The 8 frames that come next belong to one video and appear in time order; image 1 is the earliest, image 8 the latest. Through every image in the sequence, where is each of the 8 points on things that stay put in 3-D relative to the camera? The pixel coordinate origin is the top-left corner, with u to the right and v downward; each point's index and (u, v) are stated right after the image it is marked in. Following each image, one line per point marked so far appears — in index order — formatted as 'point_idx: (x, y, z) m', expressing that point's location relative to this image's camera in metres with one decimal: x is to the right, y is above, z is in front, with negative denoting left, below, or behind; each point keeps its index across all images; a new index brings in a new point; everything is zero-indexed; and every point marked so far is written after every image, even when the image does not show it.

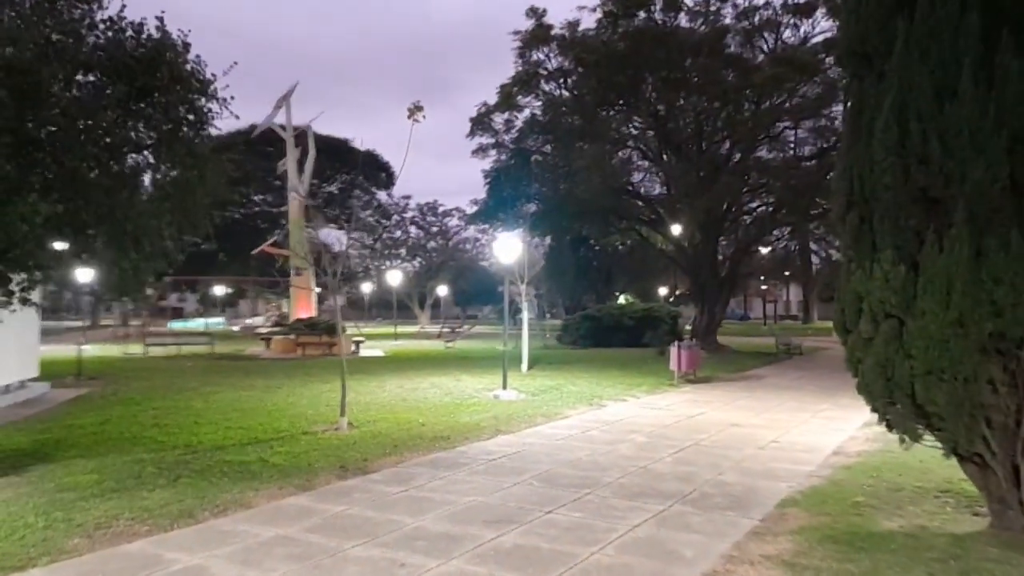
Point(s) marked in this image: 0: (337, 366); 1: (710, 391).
0: (-4.3, -1.9, +19.6) m
1: (+3.9, -2.0, +15.6) m
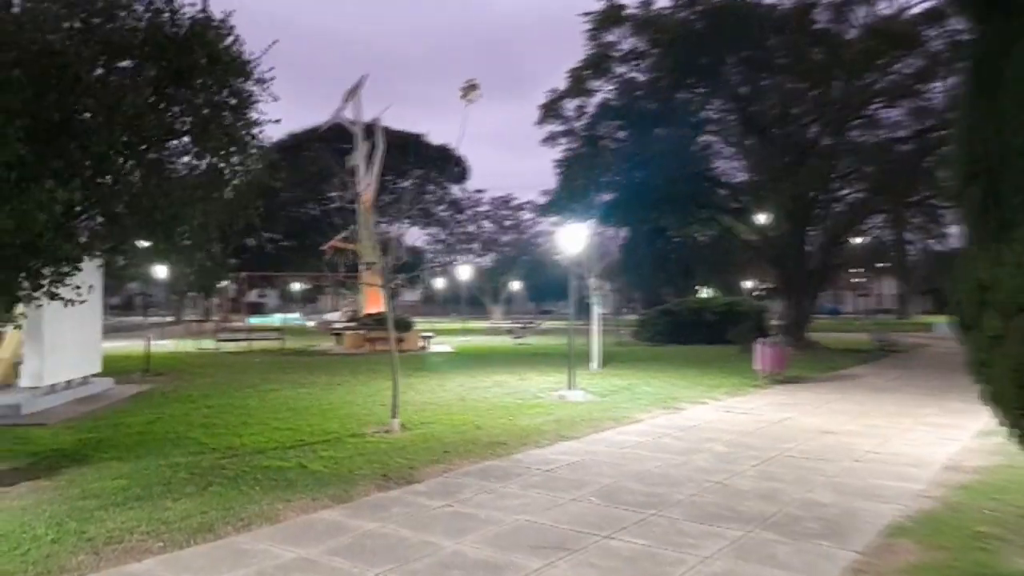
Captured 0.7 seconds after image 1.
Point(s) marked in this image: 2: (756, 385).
0: (-2.6, -1.8, +19.1) m
1: (+5.1, -1.9, +14.3) m
2: (+4.7, -1.9, +15.4) m
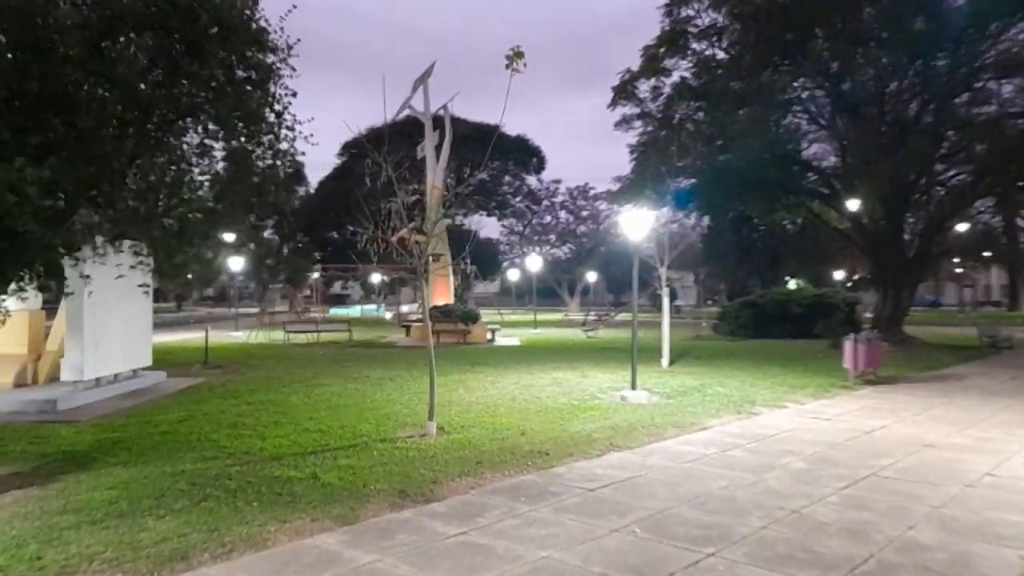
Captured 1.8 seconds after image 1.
0: (-1.1, -1.6, +18.3) m
1: (+6.1, -1.7, +12.7) m
2: (+5.8, -1.7, +13.8) m
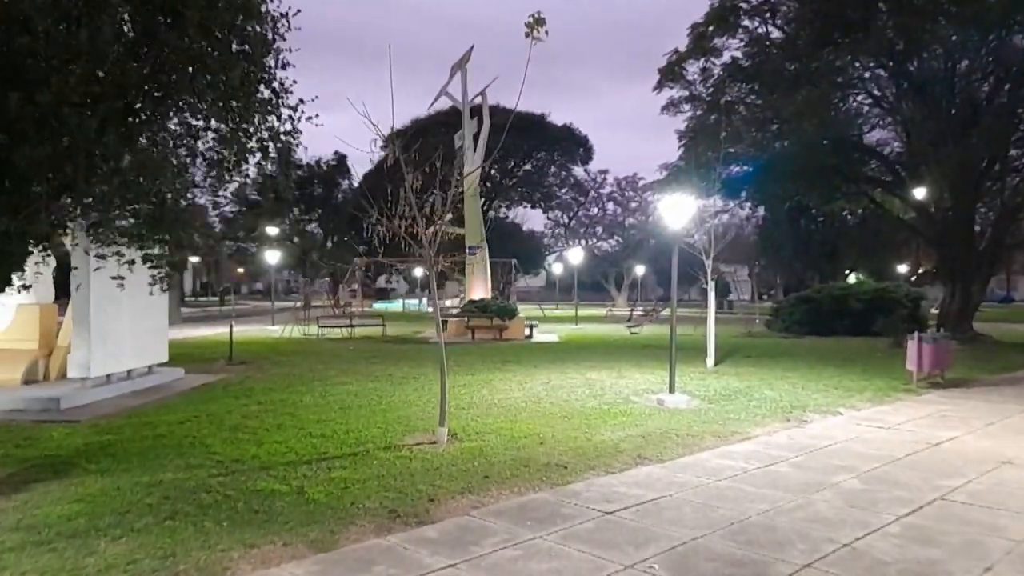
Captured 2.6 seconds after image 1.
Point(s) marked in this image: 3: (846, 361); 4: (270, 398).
0: (-0.3, -1.4, +17.6) m
1: (+6.5, -1.6, +11.5) m
2: (+6.2, -1.6, +12.6) m
3: (+7.2, -1.6, +17.2) m
4: (-3.5, -1.6, +11.4) m
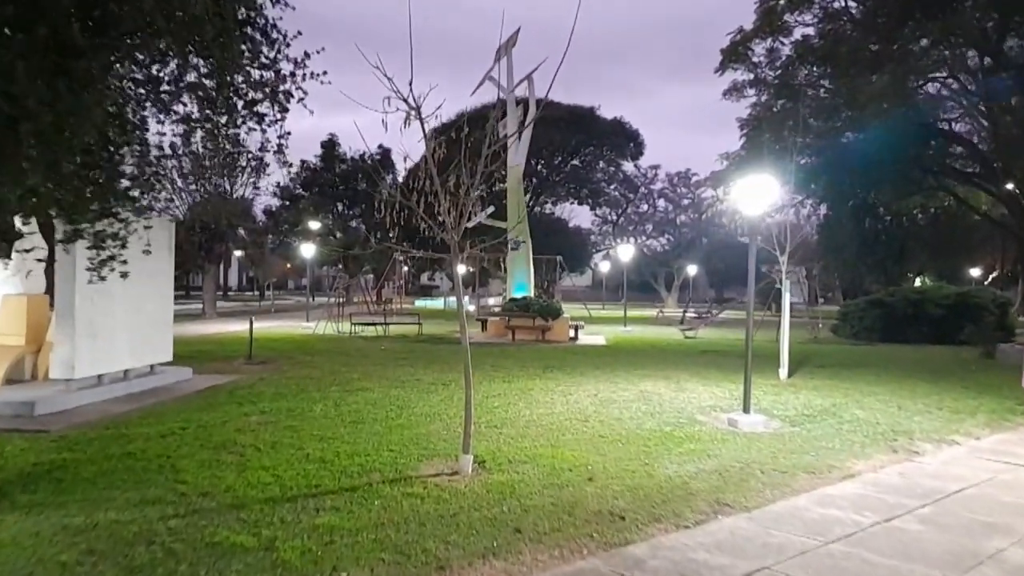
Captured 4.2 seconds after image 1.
0: (+0.5, -1.4, +15.9) m
1: (+7.0, -1.7, +9.5) m
2: (+6.8, -1.7, +10.6) m
3: (+8.0, -1.6, +15.2) m
4: (-2.9, -1.5, +10.0) m
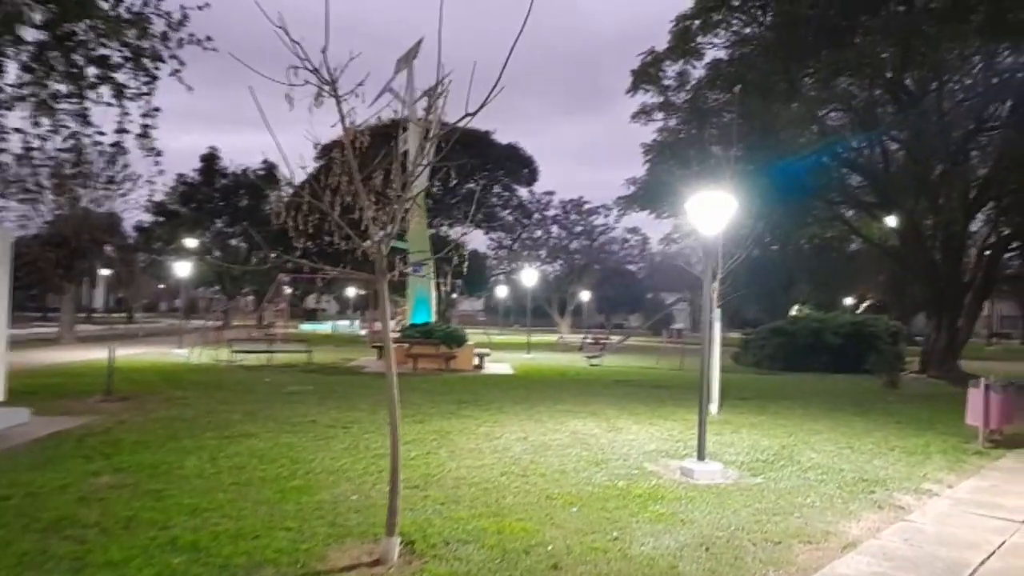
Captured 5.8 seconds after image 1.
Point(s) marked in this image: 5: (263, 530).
0: (-1.2, -1.9, +14.4) m
1: (+6.2, -2.0, +8.9) m
2: (+5.8, -2.1, +10.0) m
3: (+6.3, -2.2, +14.7) m
4: (-3.8, -1.7, +8.0) m
5: (-1.7, -1.7, +5.5) m
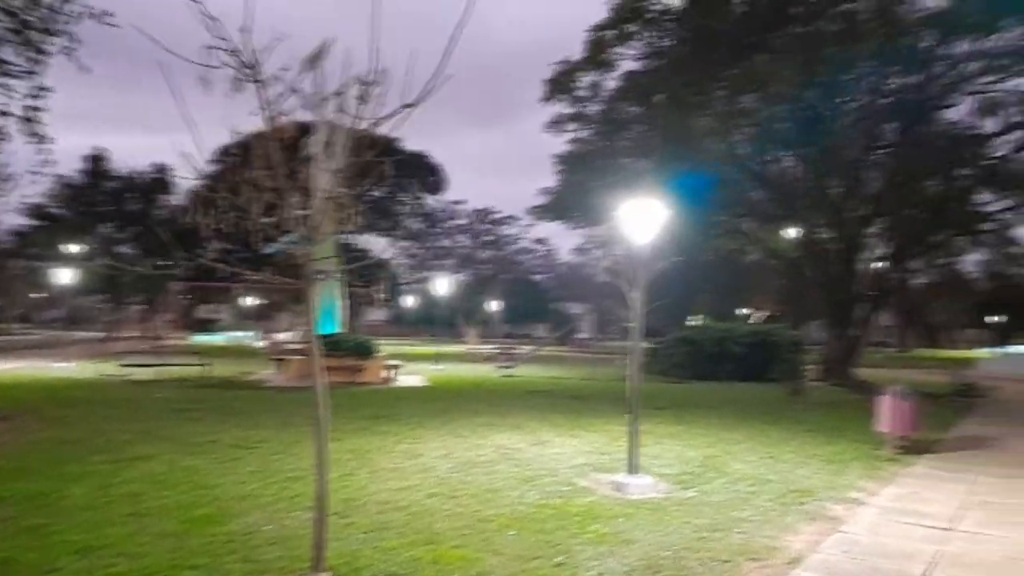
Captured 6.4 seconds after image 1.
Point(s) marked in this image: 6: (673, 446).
0: (-2.6, -2.0, +13.7) m
1: (+5.3, -2.2, +9.2) m
2: (+4.8, -2.2, +10.3) m
3: (+4.8, -2.4, +14.9) m
4: (-4.4, -1.8, +7.1) m
5: (-2.1, -1.7, +4.9) m
6: (+2.1, -2.0, +10.2) m
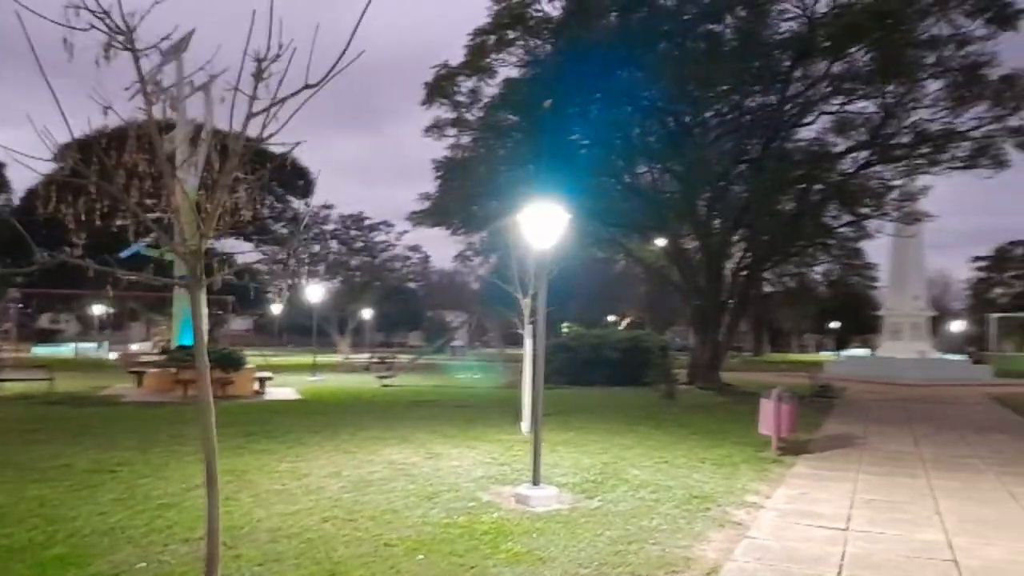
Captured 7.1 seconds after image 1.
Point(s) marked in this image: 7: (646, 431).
0: (-4.5, -2.1, +12.7) m
1: (+4.1, -2.2, +9.6) m
2: (+3.4, -2.3, +10.5) m
3: (+2.6, -2.5, +15.1) m
4: (-5.2, -1.8, +5.9) m
5: (-2.6, -1.7, +4.1) m
6: (+0.7, -2.1, +10.1) m
7: (+2.2, -2.4, +13.2) m
